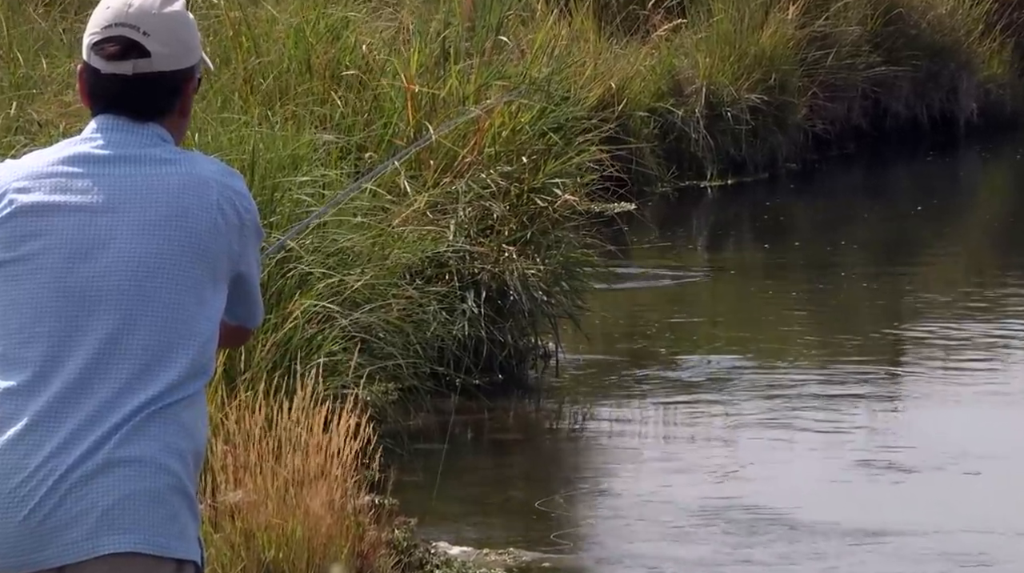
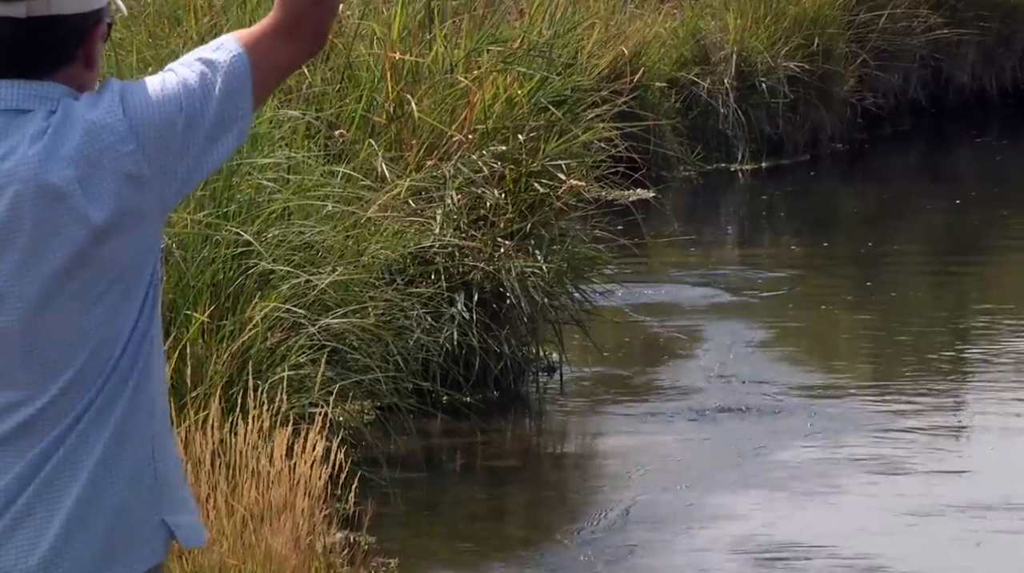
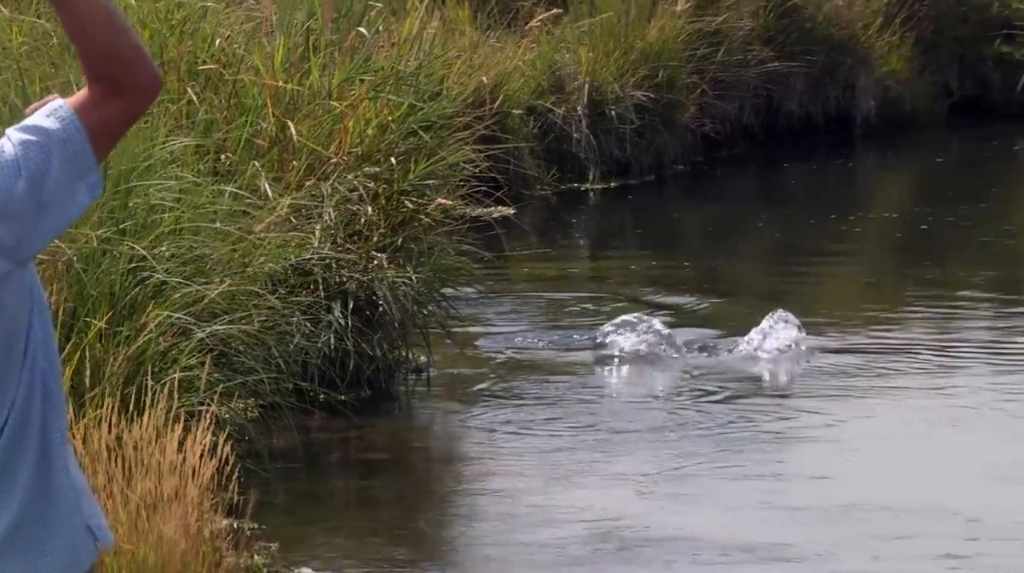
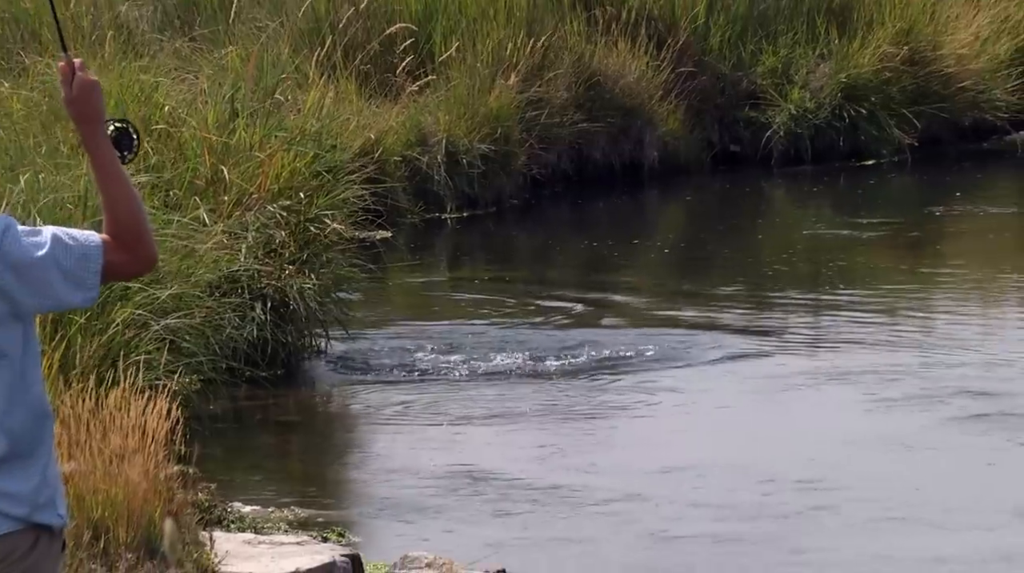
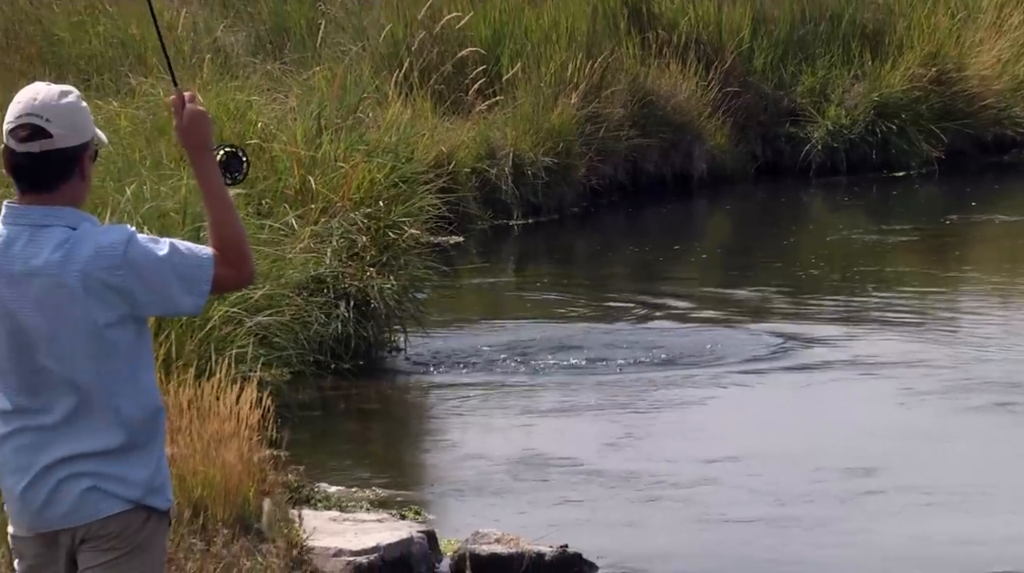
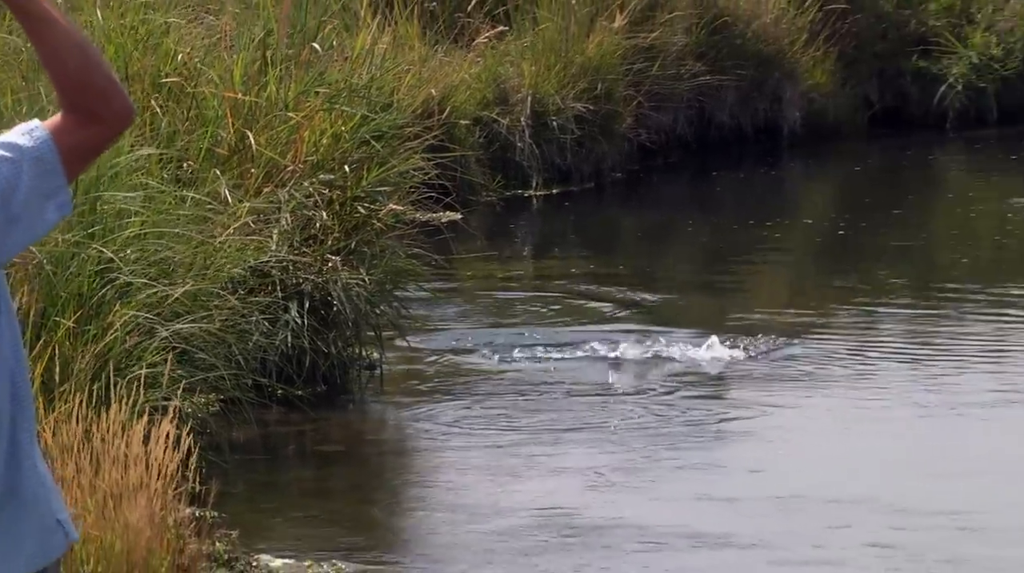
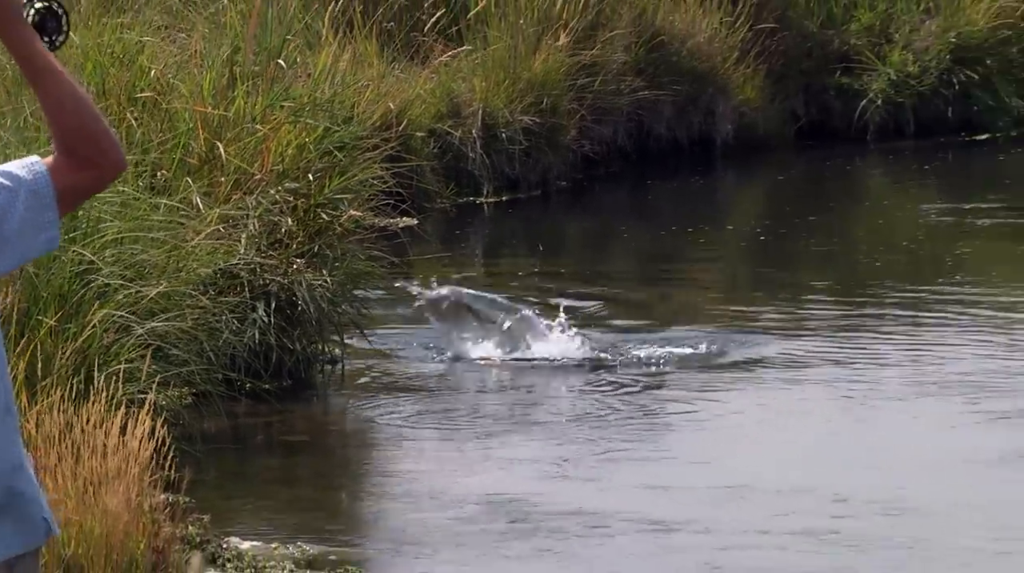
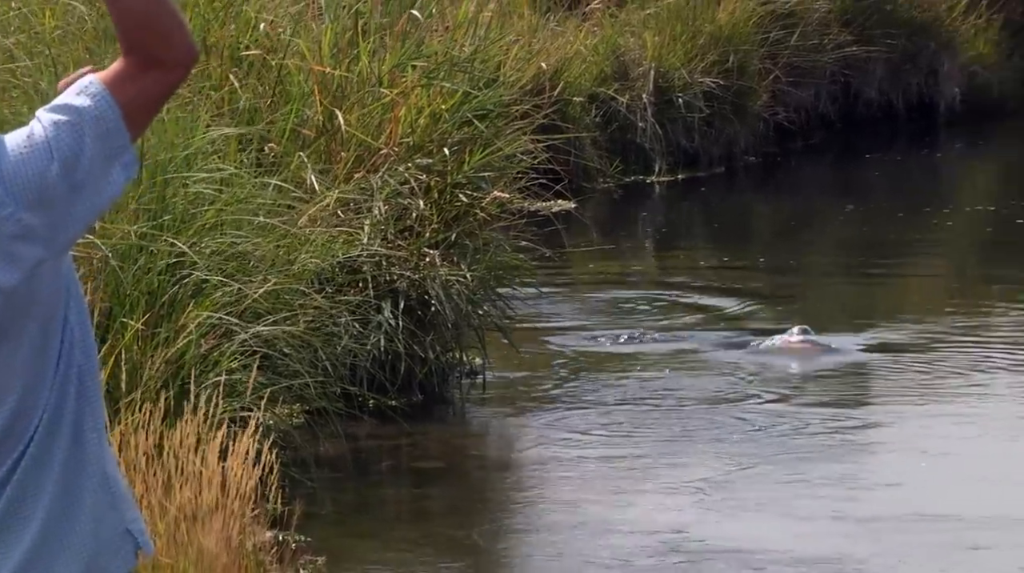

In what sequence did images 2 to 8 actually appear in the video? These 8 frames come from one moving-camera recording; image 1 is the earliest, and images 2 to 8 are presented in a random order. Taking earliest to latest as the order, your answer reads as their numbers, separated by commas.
2, 8, 3, 6, 7, 4, 5
